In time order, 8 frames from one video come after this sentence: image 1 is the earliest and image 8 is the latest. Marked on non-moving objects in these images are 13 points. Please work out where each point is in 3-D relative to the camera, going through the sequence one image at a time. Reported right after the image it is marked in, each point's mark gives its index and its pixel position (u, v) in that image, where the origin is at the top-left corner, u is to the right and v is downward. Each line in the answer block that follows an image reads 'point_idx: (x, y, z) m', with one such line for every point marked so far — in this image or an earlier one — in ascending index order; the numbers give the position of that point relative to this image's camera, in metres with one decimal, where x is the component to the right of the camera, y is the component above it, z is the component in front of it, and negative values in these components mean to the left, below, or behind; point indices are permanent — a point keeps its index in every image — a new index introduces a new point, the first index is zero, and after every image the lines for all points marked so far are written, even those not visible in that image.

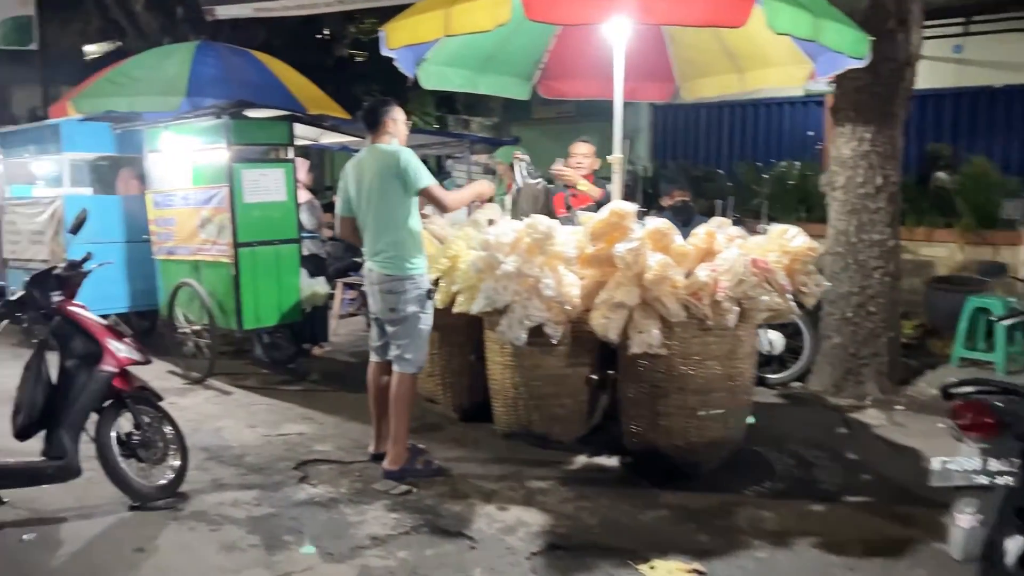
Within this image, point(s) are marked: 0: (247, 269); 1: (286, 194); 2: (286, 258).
0: (-1.9, +0.1, +6.2) m
1: (-1.7, +0.7, +6.4) m
2: (-1.7, +0.2, +6.4) m
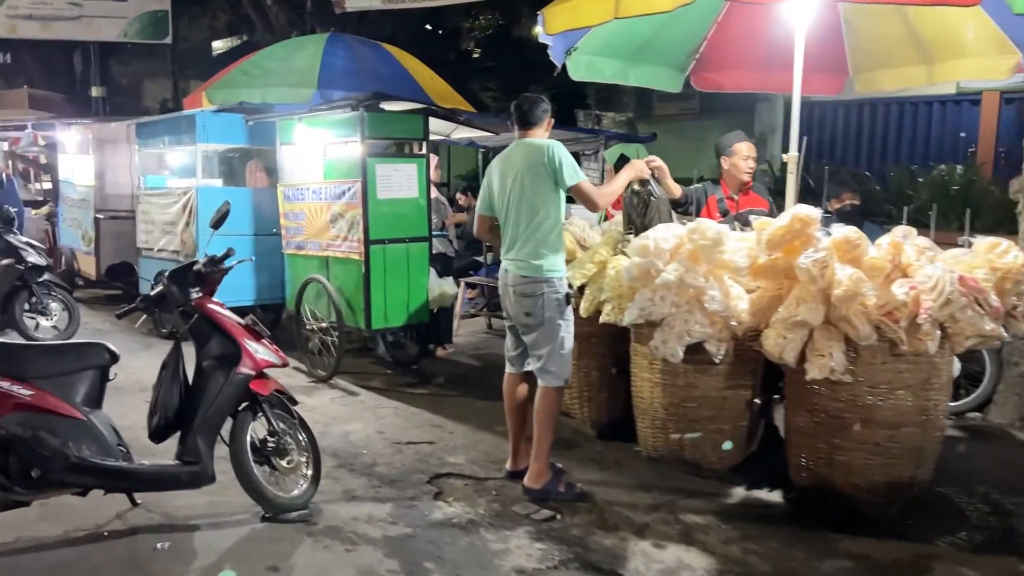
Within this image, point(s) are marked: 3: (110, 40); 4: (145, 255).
0: (-1.0, +0.1, +6.0) m
1: (-0.7, +0.7, +6.2) m
2: (-0.7, +0.2, +6.2) m
3: (-6.4, +4.0, +13.7) m
4: (-3.5, +0.3, +8.2) m
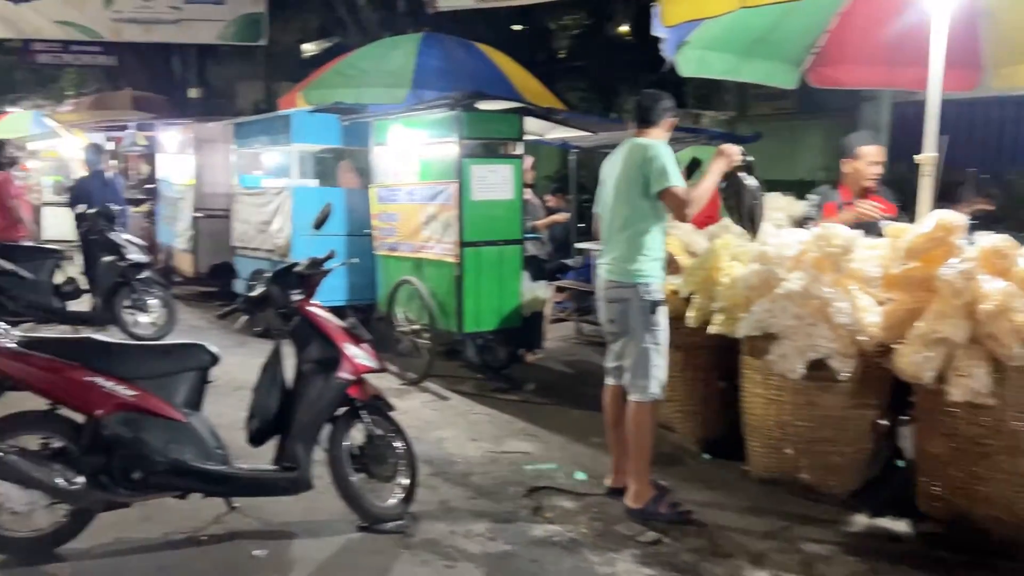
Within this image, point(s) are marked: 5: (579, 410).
0: (-0.3, +0.1, +5.9) m
1: (0.0, +0.7, +6.0) m
2: (0.0, +0.2, +6.0) m
3: (-5.0, +4.0, +14.0) m
4: (-2.6, +0.3, +8.3) m
5: (+0.4, -0.8, +5.6) m
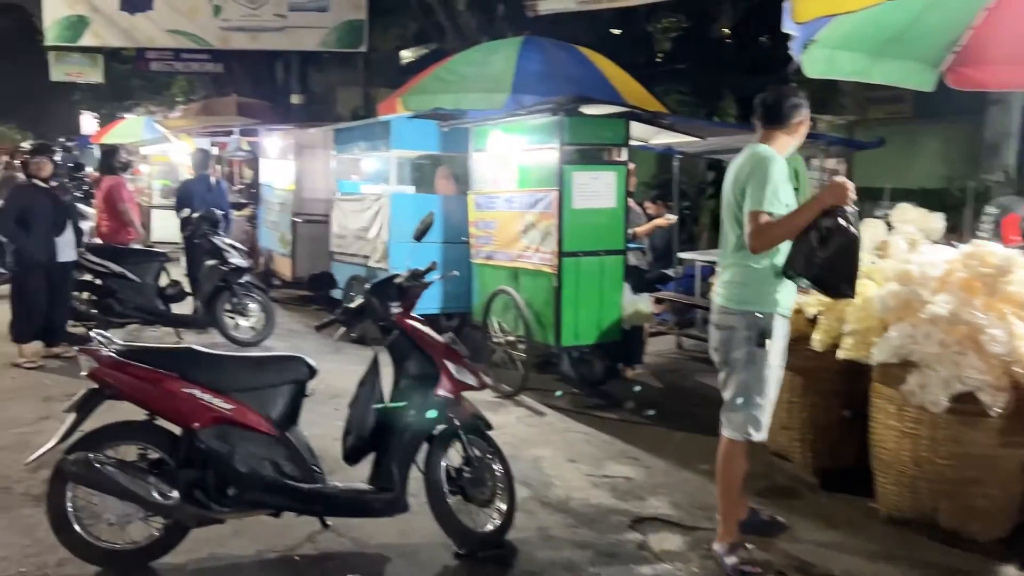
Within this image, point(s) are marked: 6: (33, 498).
0: (+0.4, 0.0, +5.6) m
1: (+0.7, +0.6, +5.7) m
2: (+0.7, +0.1, +5.8) m
3: (-3.4, +4.0, +14.2) m
4: (-1.7, +0.3, +8.3) m
5: (+1.1, -0.9, +5.3) m
6: (-2.3, -1.0, +4.0) m
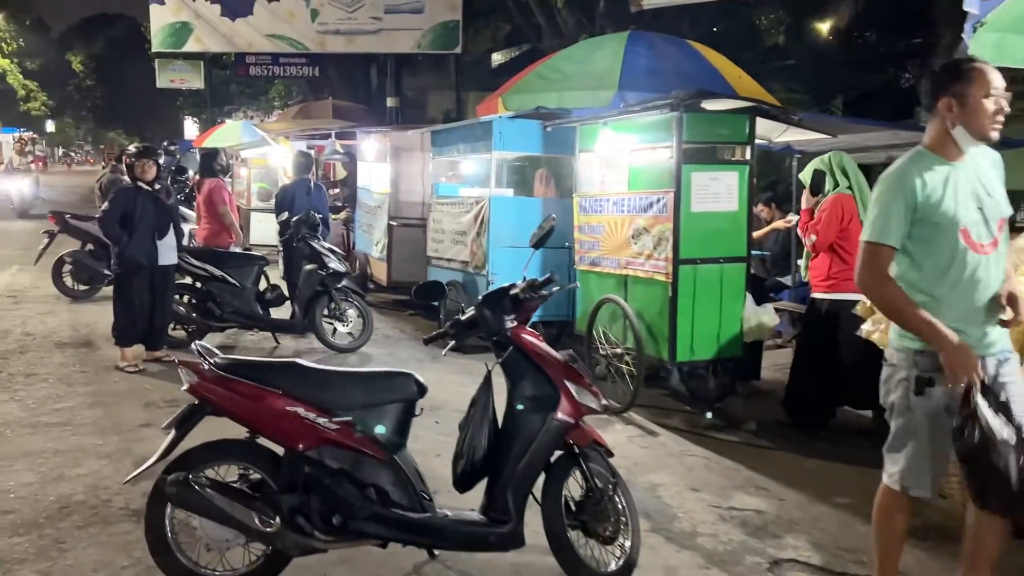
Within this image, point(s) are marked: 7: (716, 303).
0: (+1.1, 0.0, +5.2) m
1: (+1.4, +0.5, +5.3) m
2: (+1.4, 0.0, +5.3) m
3: (-1.8, +3.9, +14.2) m
4: (-0.7, +0.2, +8.1) m
5: (+1.7, -1.0, +4.9) m
6: (-1.7, -1.0, +3.9) m
7: (+1.3, -0.1, +5.3) m
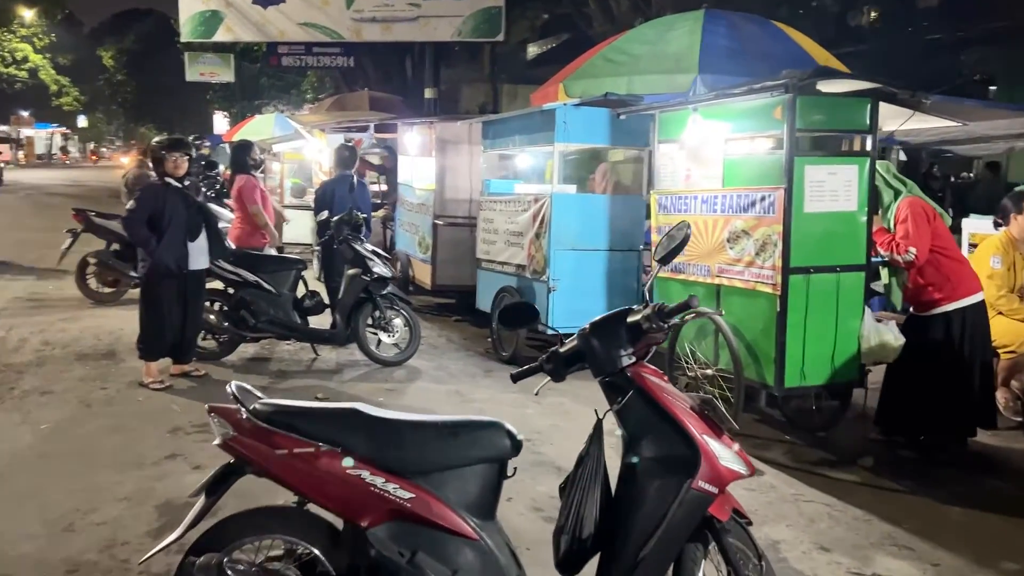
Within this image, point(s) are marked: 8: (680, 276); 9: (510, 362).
0: (+1.5, -0.1, +4.5) m
1: (+1.8, +0.5, +4.5) m
2: (+1.8, 0.0, +4.6) m
3: (-1.1, +3.9, +13.5) m
4: (-0.2, +0.2, +7.4) m
5: (+2.1, -1.0, +4.1) m
6: (-1.4, -1.1, +3.2) m
7: (+1.7, -0.2, +4.5) m
8: (+1.0, +0.1, +5.4) m
9: (0.0, -0.6, +6.7) m
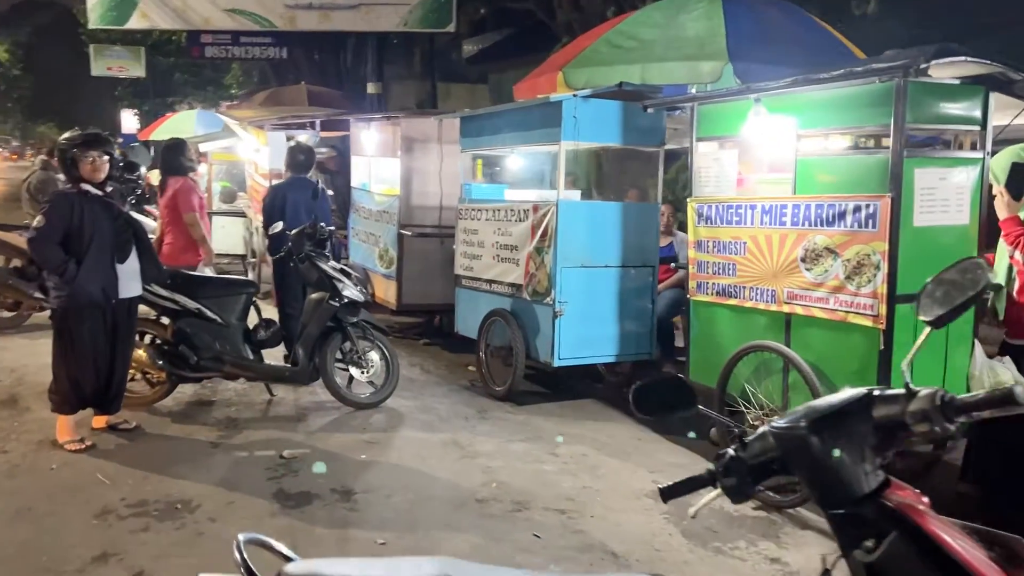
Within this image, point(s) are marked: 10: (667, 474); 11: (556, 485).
0: (+1.7, -0.2, +3.6) m
1: (+2.0, +0.3, +3.7) m
2: (+1.9, -0.2, +3.7) m
3: (-1.8, +3.7, +12.4) m
4: (-0.3, 0.0, +6.4) m
5: (+2.3, -1.2, +3.3) m
6: (-1.1, -1.3, +2.1) m
7: (+1.8, -0.3, +3.7) m
8: (+1.1, -0.1, +4.5) m
9: (-0.1, -0.7, +5.7) m
10: (+0.8, -1.0, +4.5) m
11: (+0.2, -1.0, +4.3) m
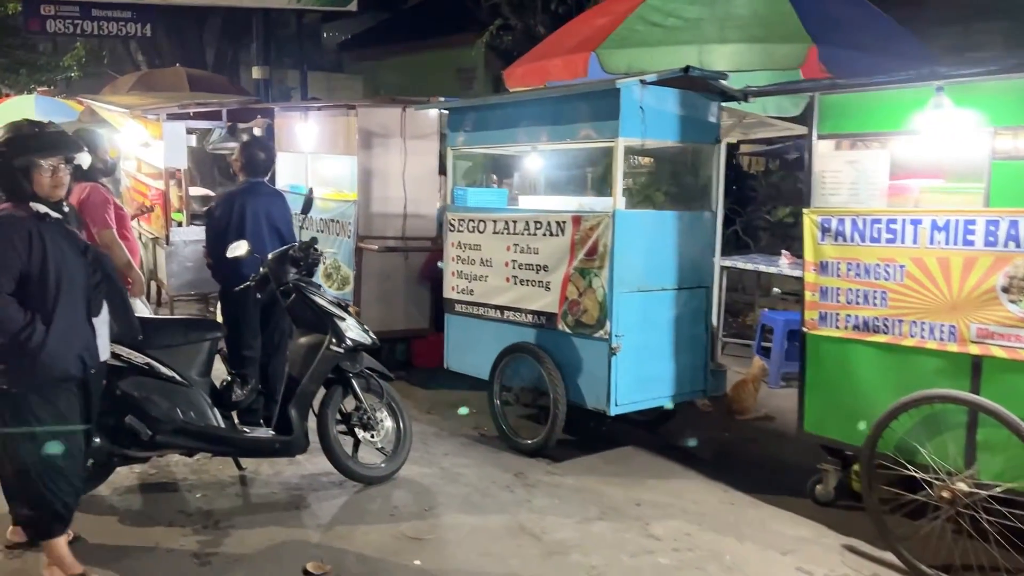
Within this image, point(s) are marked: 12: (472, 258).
0: (+2.2, -0.4, +2.9) m
1: (+2.5, +0.2, +3.1) m
2: (+2.5, -0.3, +3.1) m
3: (-2.9, +3.6, +10.8) m
4: (-0.3, -0.1, +5.2) m
5: (+2.9, -1.3, +2.7) m
6: (-0.1, -1.5, +0.9) m
7: (+2.4, -0.4, +3.0) m
8: (+1.5, -0.2, +3.6) m
9: (+0.1, -0.9, +4.7) m
10: (+1.2, -1.1, +3.6) m
11: (+0.7, -1.1, +3.3) m
12: (-0.2, +0.2, +5.1) m
